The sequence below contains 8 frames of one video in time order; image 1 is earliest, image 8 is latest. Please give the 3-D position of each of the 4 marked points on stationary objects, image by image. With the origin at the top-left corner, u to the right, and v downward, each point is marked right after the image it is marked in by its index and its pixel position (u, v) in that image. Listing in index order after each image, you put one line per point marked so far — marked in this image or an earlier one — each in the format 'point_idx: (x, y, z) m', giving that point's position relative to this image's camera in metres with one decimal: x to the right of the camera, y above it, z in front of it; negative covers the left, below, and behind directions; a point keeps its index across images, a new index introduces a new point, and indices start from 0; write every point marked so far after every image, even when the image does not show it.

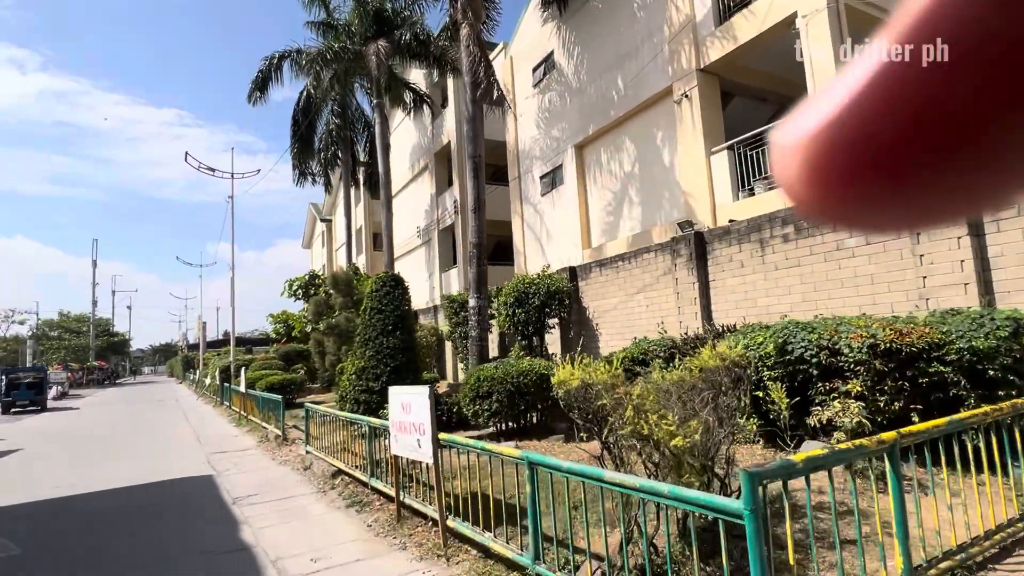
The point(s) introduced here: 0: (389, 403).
0: (-1.2, -1.1, +5.3) m
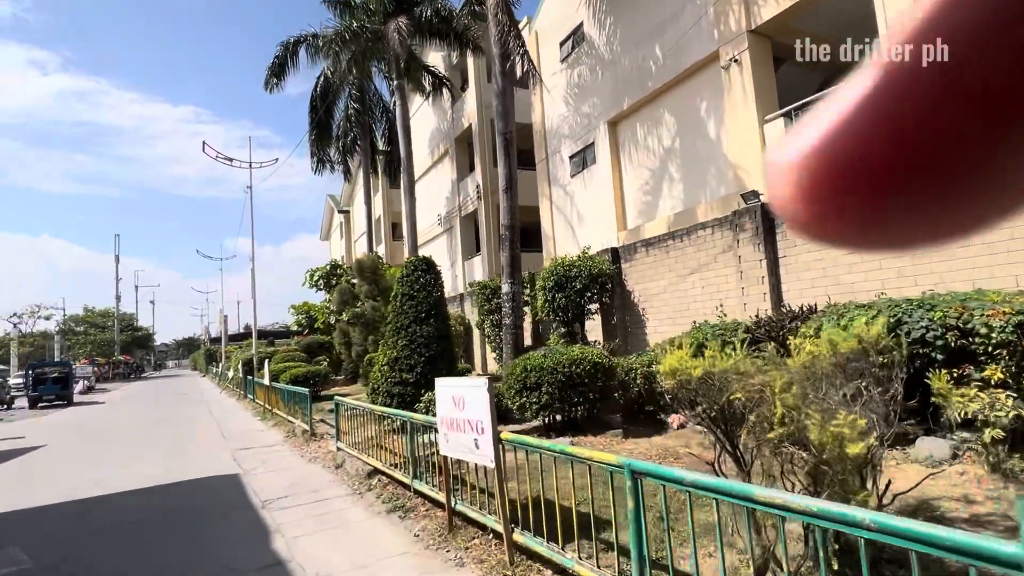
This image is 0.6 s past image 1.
0: (-0.6, -0.9, +4.7) m
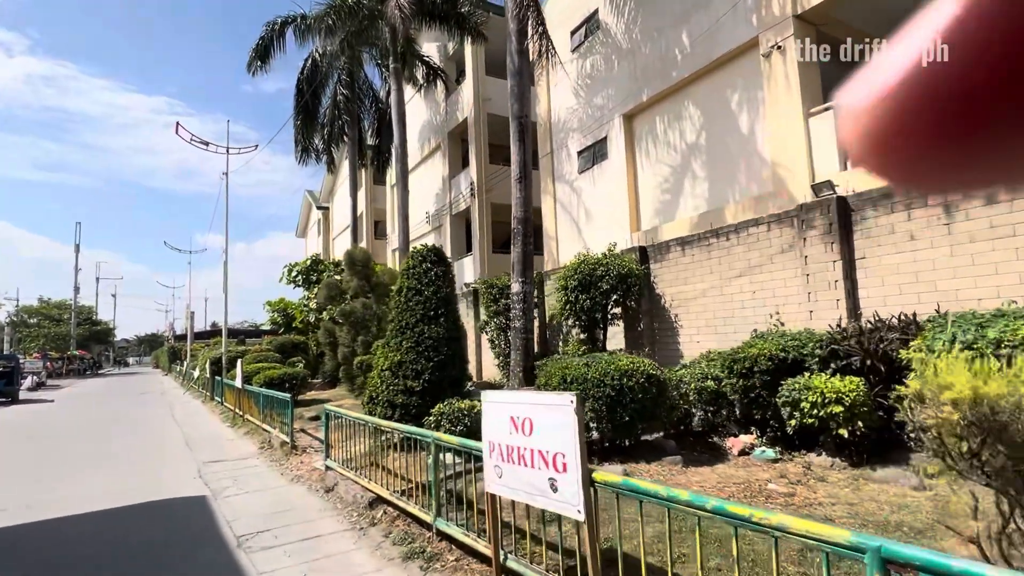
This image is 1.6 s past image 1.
0: (-0.2, -0.8, +3.5) m
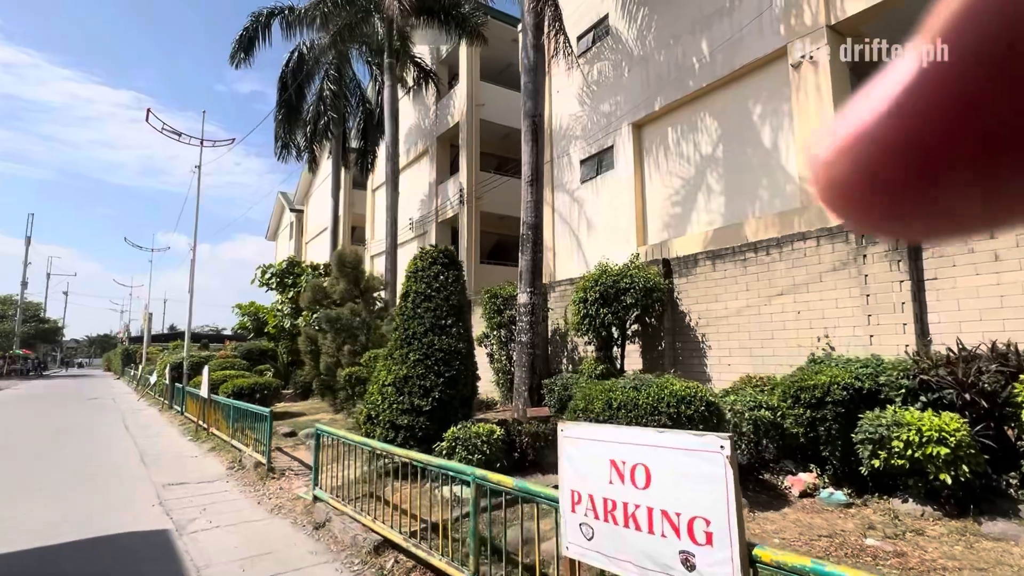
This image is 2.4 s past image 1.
0: (+0.3, -0.8, +2.7) m
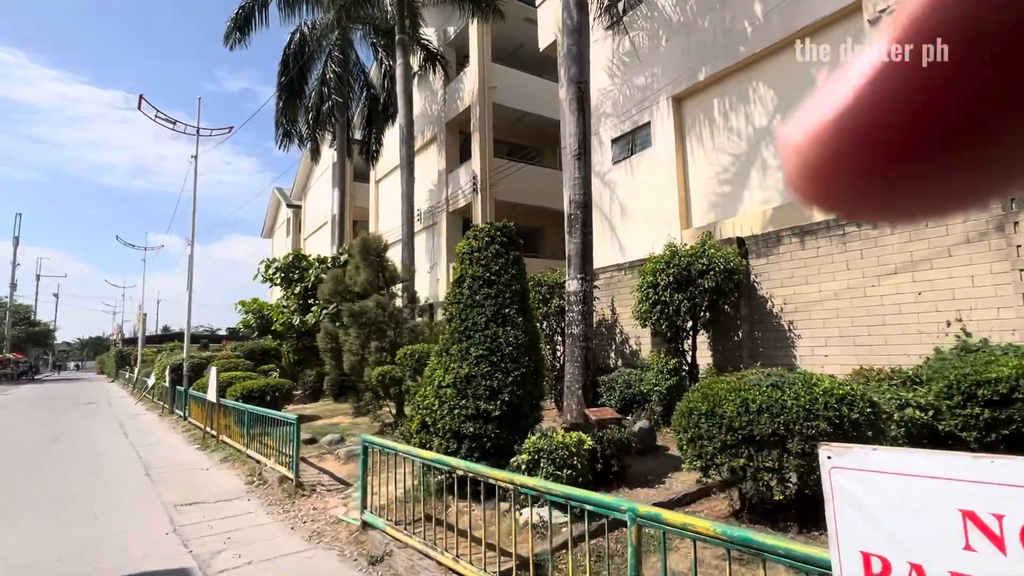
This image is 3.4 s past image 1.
0: (+1.1, -0.7, +1.7) m
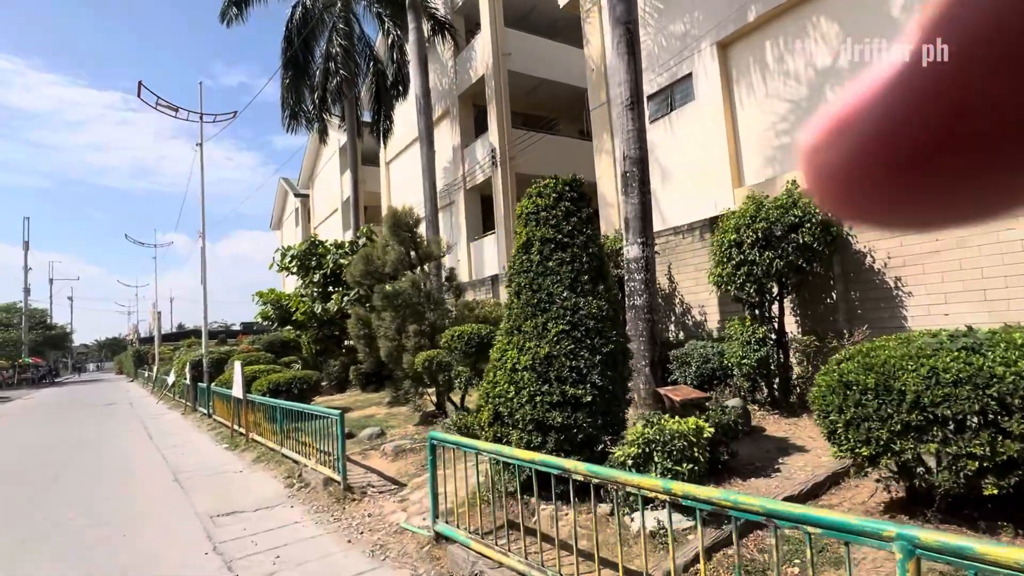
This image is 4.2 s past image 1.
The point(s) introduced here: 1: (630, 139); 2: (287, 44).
0: (+1.7, -0.4, +0.9) m
1: (+1.6, +2.0, +7.5) m
2: (-7.5, +8.0, +18.2) m
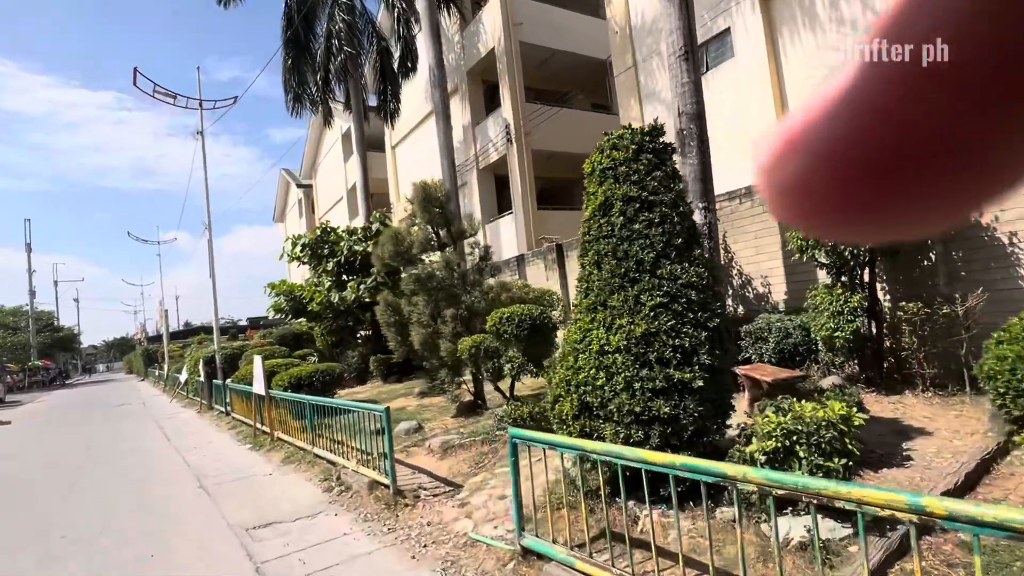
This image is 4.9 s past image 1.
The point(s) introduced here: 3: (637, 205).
0: (+2.3, -0.2, +0.2) m
1: (+2.1, +2.4, +6.7) m
2: (-7.2, +8.3, +17.4) m
3: (+0.9, +0.6, +4.0) m
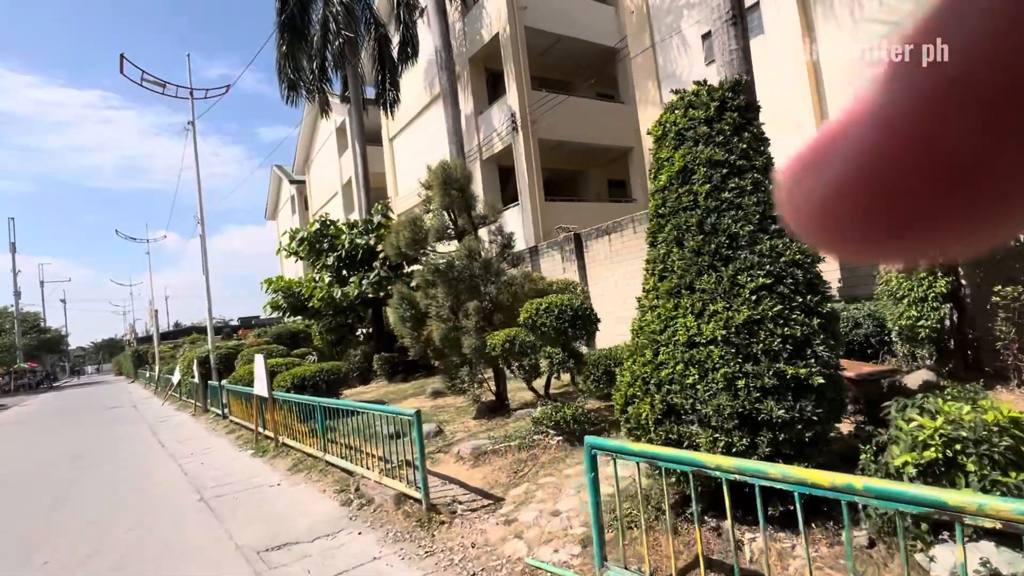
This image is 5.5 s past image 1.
0: (+2.8, -0.1, -0.4) m
1: (+2.5, +2.5, +6.1) m
2: (-7.0, +8.4, +16.6) m
3: (+1.3, +0.7, +3.4) m
